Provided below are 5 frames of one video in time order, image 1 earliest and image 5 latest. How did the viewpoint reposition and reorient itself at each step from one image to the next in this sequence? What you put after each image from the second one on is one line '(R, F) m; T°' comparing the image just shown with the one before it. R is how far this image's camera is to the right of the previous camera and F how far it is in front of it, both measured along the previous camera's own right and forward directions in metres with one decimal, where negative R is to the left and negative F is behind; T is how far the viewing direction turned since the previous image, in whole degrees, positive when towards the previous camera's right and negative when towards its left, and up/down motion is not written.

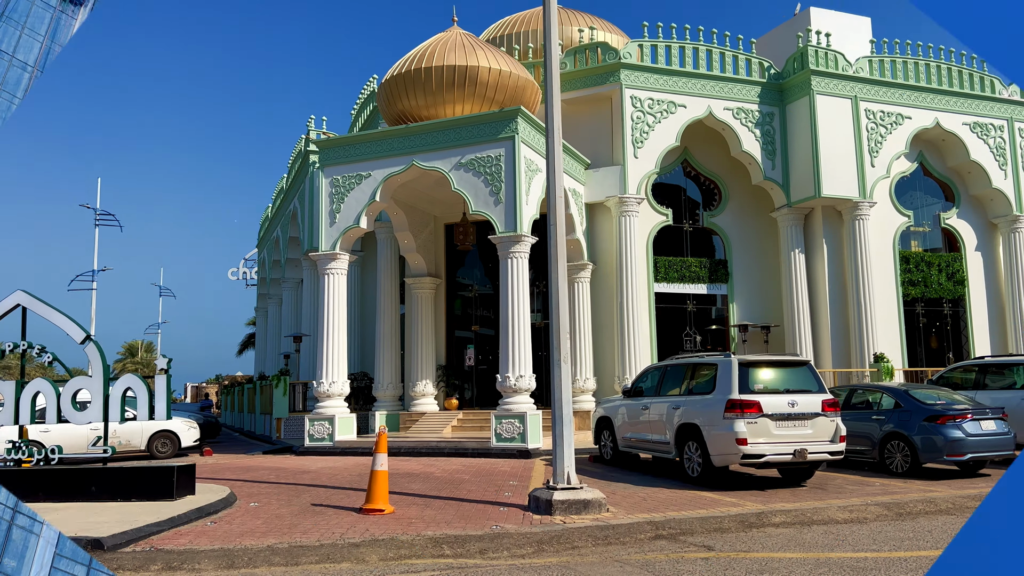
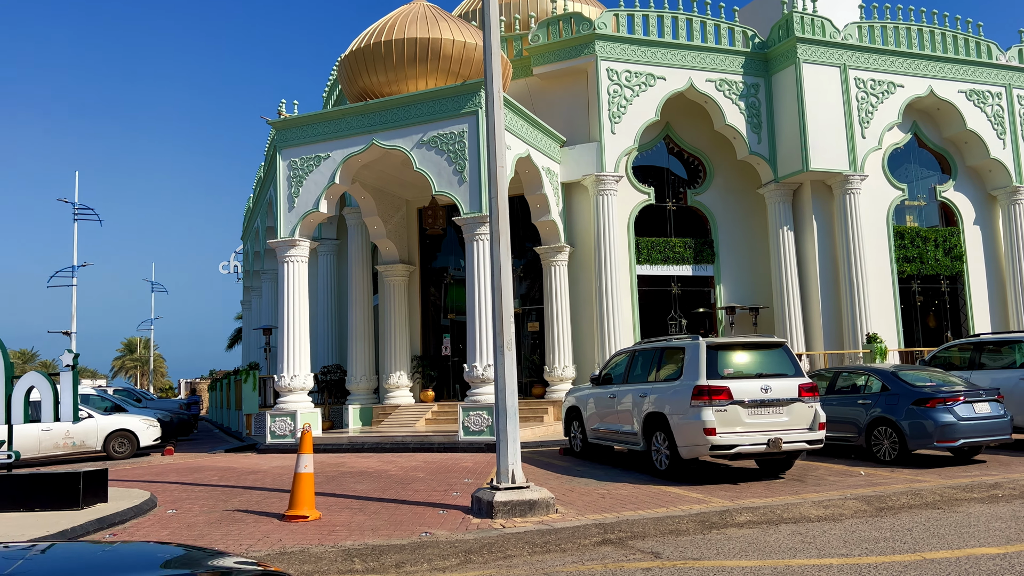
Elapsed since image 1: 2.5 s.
(+0.7, +0.8) m; 0°
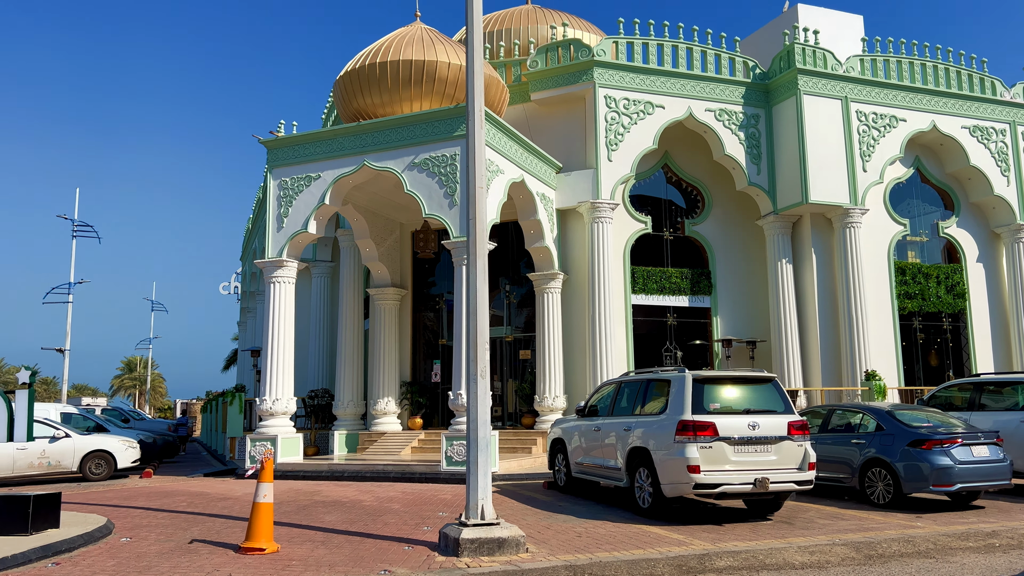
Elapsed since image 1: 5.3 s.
(+0.3, +0.3) m; 0°
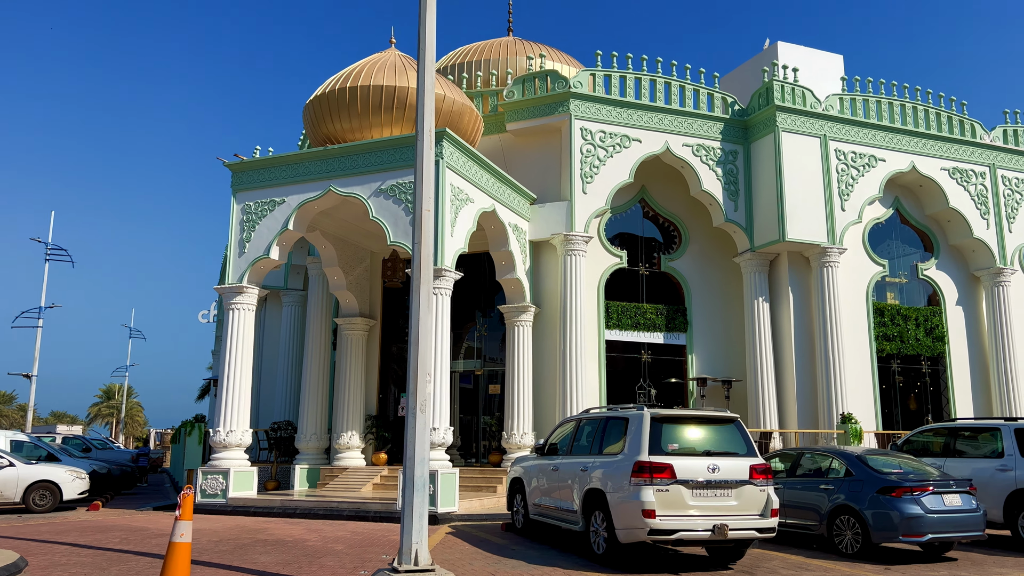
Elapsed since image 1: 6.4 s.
(+0.4, +0.4) m; +1°
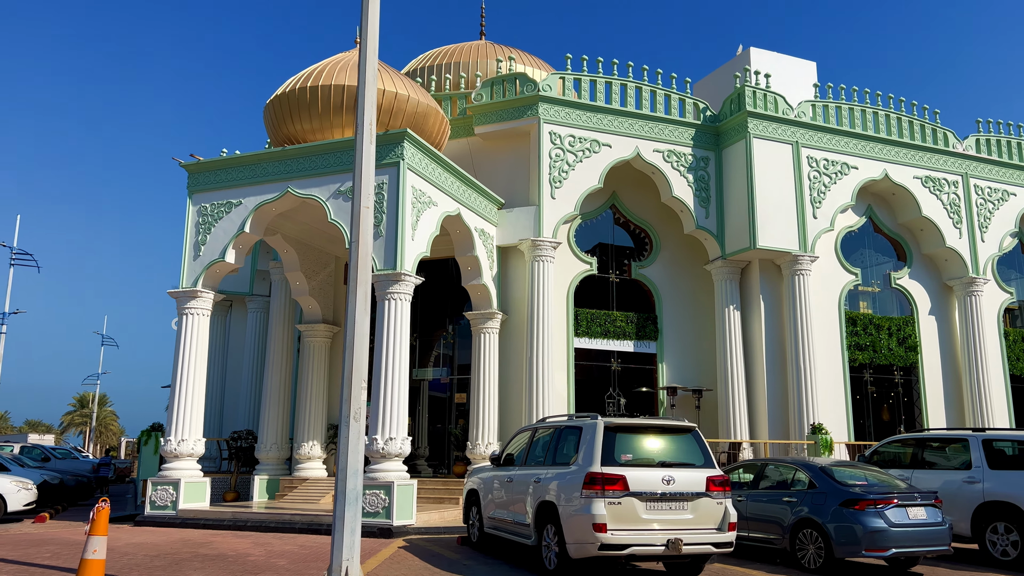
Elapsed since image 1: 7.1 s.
(+0.4, +0.4) m; +1°
